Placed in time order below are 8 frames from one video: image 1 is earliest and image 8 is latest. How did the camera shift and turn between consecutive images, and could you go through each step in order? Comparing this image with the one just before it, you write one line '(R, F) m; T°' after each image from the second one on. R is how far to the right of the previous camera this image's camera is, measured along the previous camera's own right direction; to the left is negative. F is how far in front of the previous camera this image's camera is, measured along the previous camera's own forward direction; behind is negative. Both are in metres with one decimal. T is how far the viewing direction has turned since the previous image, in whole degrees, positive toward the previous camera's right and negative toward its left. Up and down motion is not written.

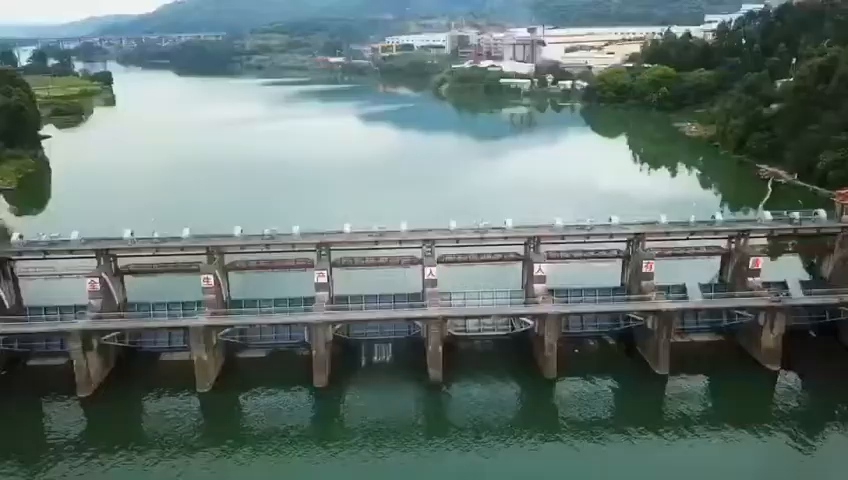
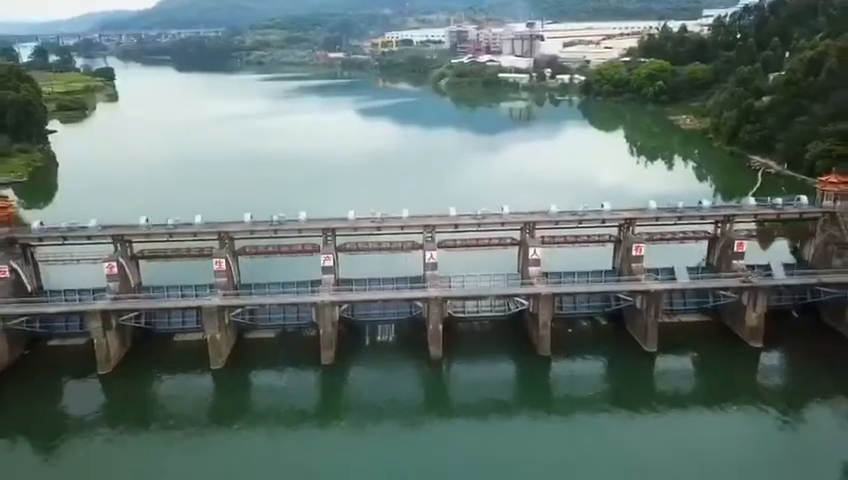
(0.0, -1.0) m; 0°
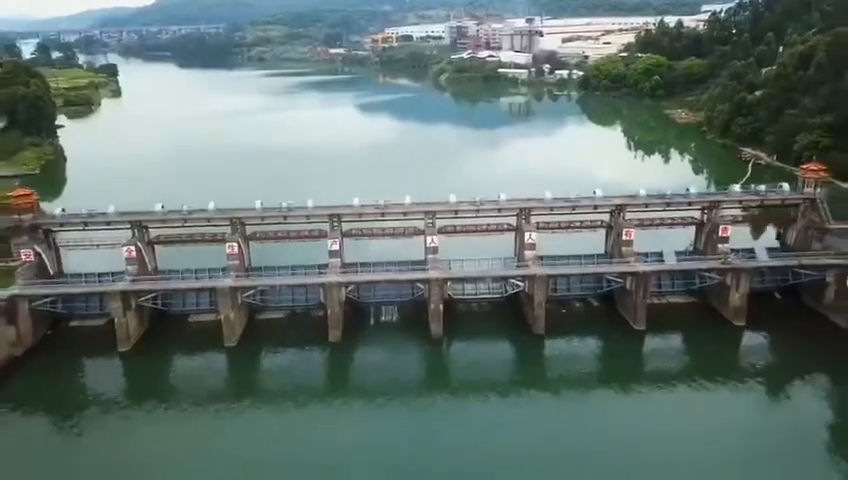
(0.0, -1.1) m; 0°
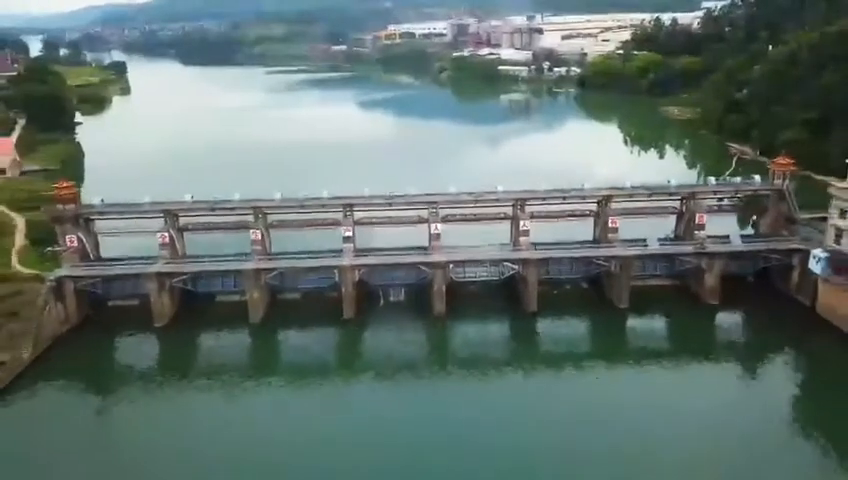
(-0.1, -2.2) m; 0°
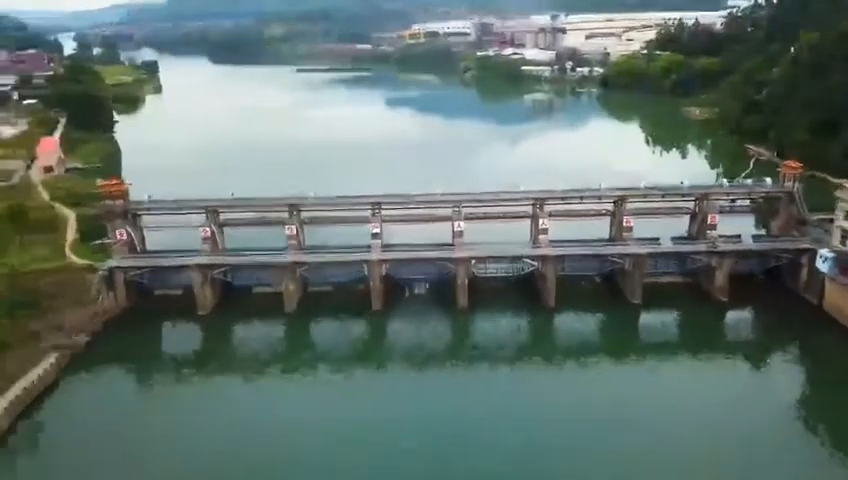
(0.0, -1.4) m; -2°
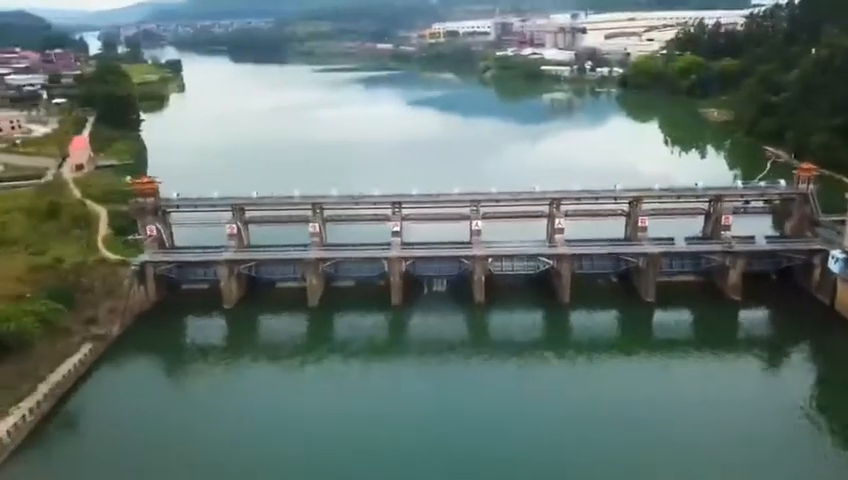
(0.0, -0.7) m; -1°
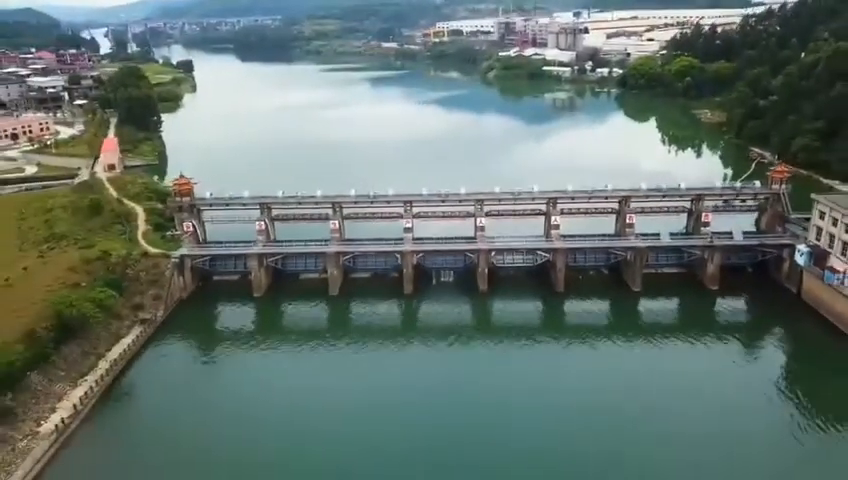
(-0.2, -2.7) m; 0°
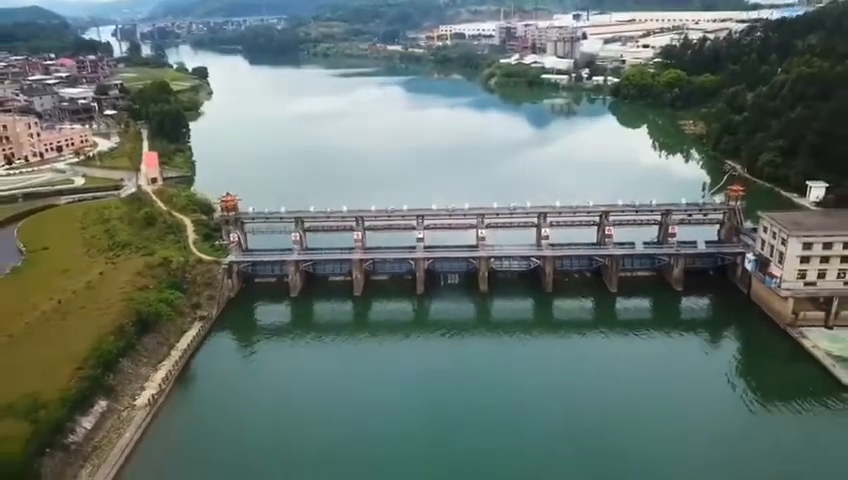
(-0.3, -5.0) m; 0°
